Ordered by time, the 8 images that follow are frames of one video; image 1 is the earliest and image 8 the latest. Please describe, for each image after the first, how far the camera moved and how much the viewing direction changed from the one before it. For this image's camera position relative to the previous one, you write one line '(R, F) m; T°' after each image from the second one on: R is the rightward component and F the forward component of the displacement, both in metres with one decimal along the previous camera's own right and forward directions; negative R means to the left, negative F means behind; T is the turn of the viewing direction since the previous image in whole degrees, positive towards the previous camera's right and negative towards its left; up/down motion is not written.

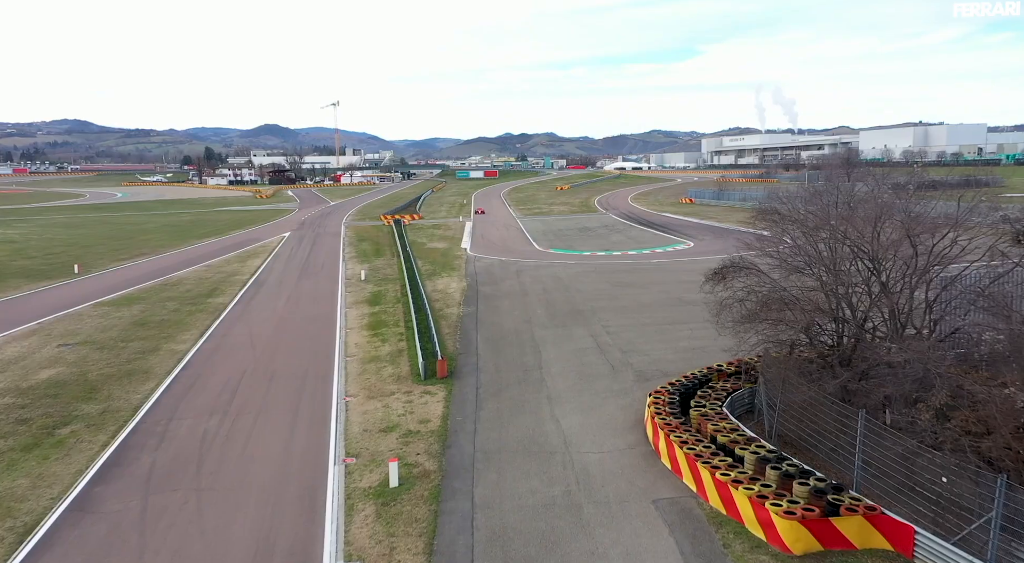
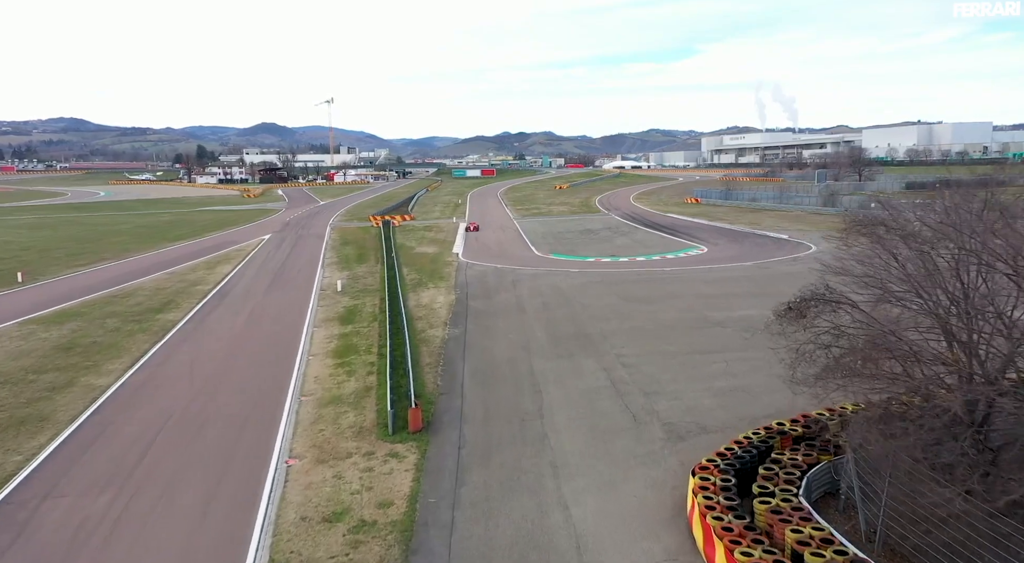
(+0.1, +4.3) m; 0°
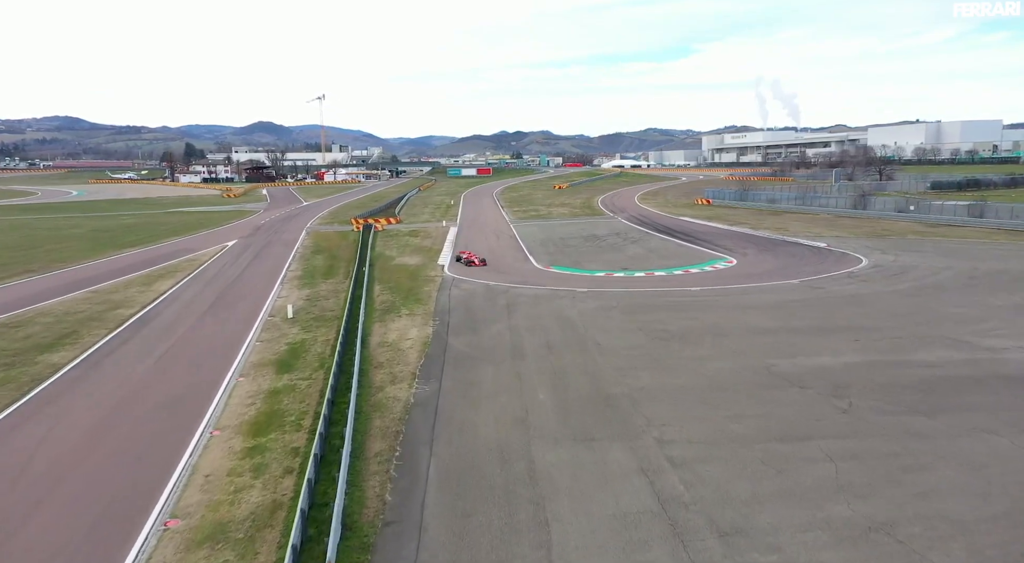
(+0.1, +6.6) m; 0°
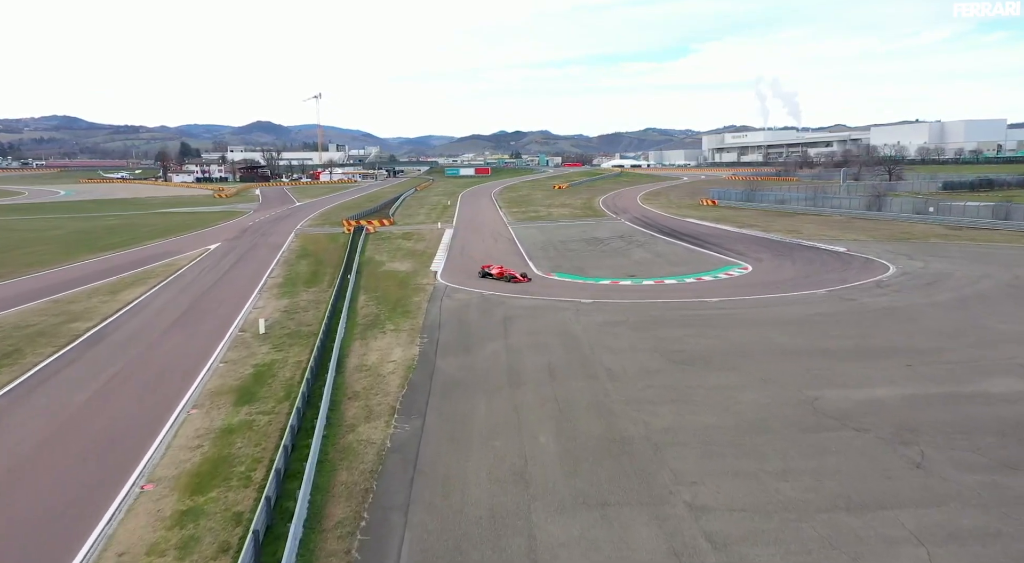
(+0.1, +2.7) m; 0°
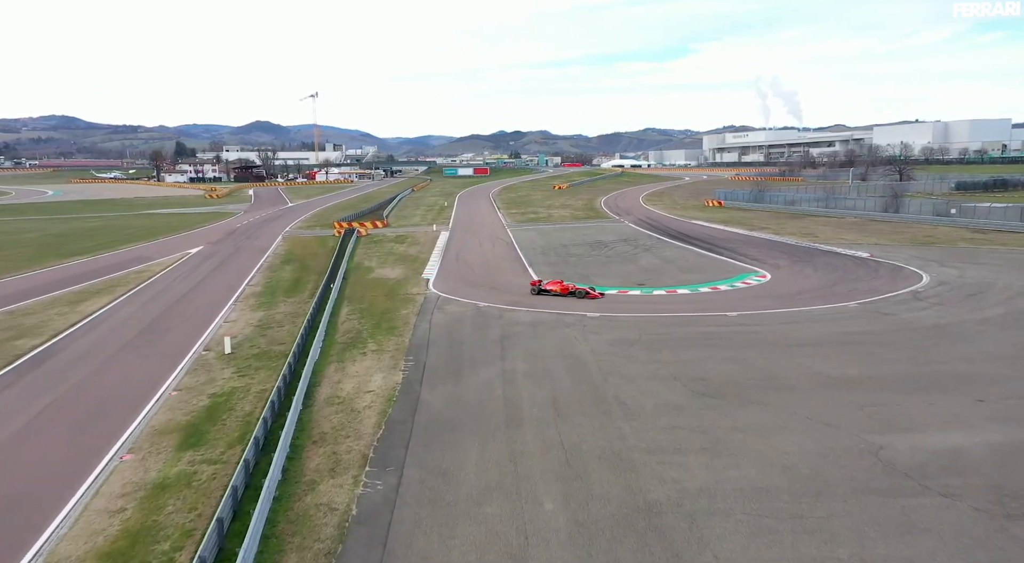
(0.0, +2.7) m; 0°
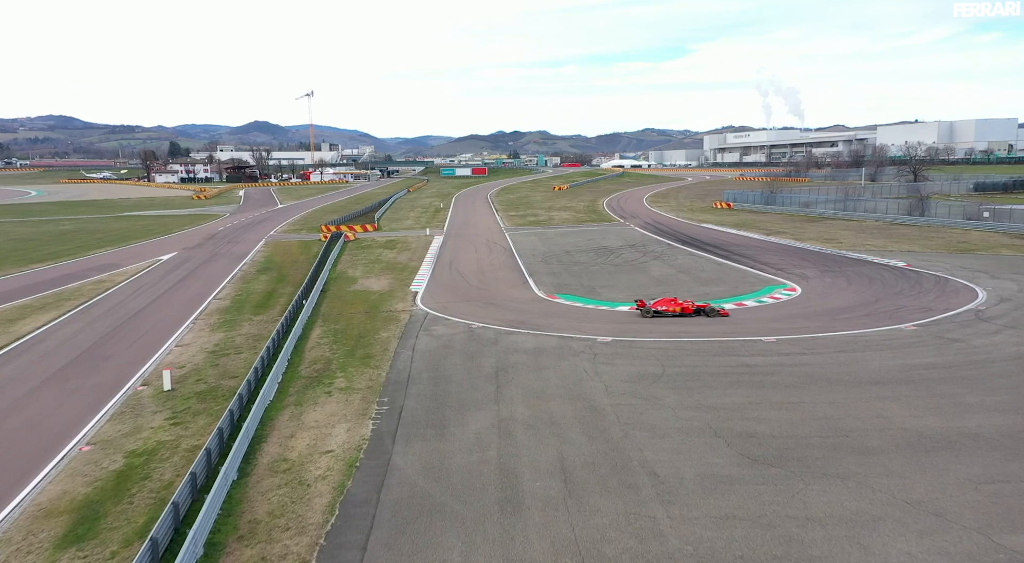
(0.0, +3.6) m; 0°
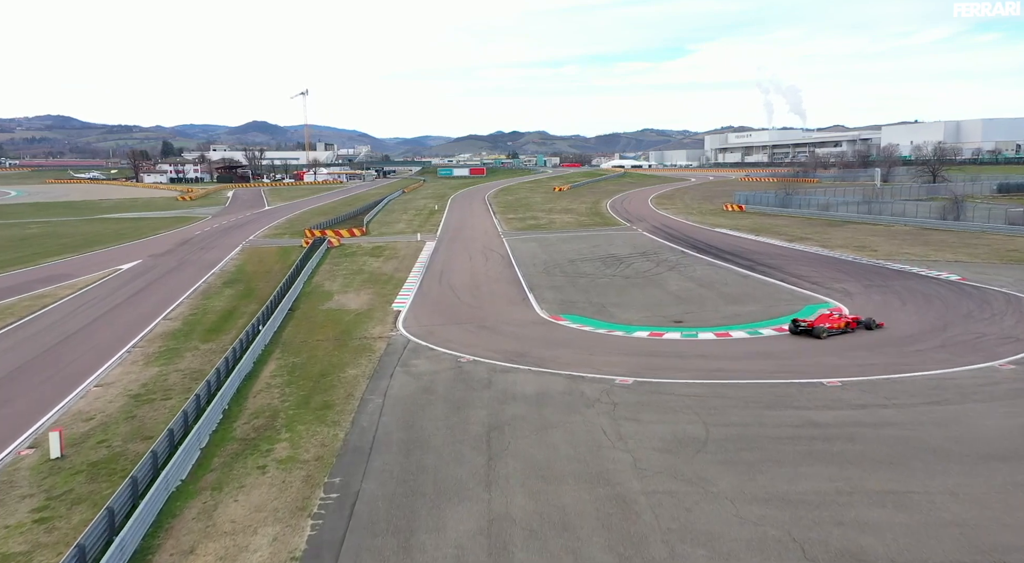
(0.0, +4.2) m; 0°
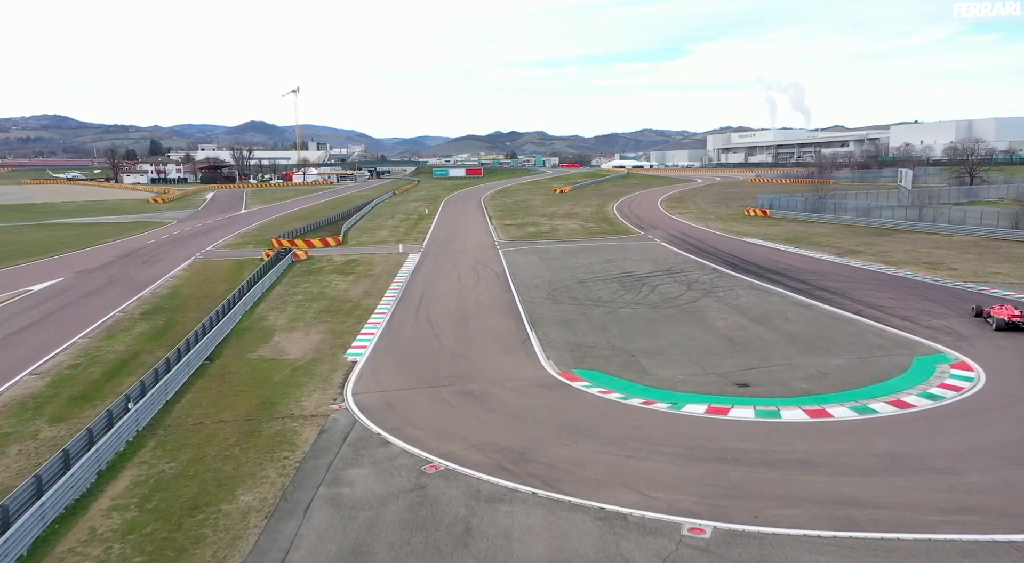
(+0.1, +7.0) m; 0°
